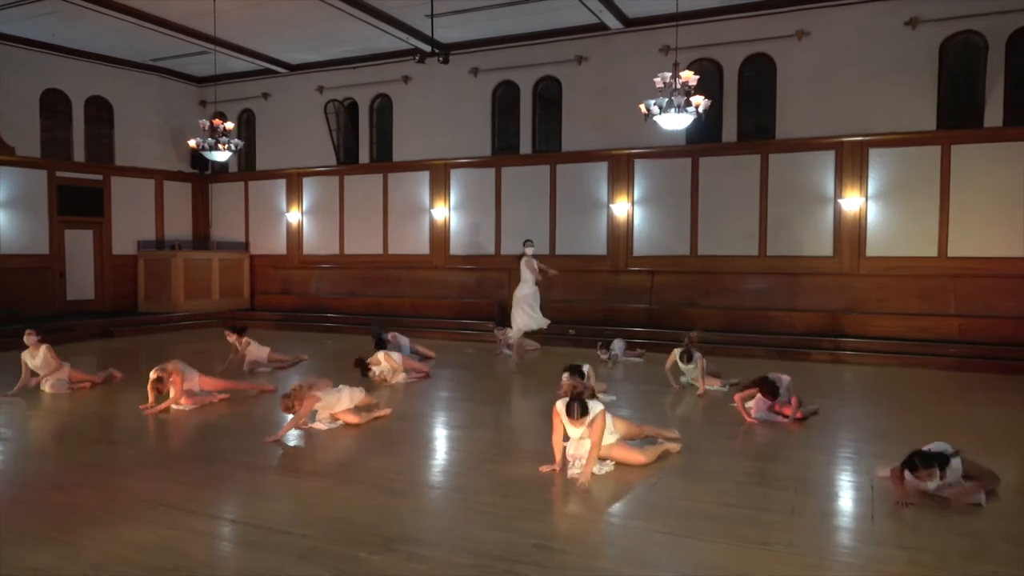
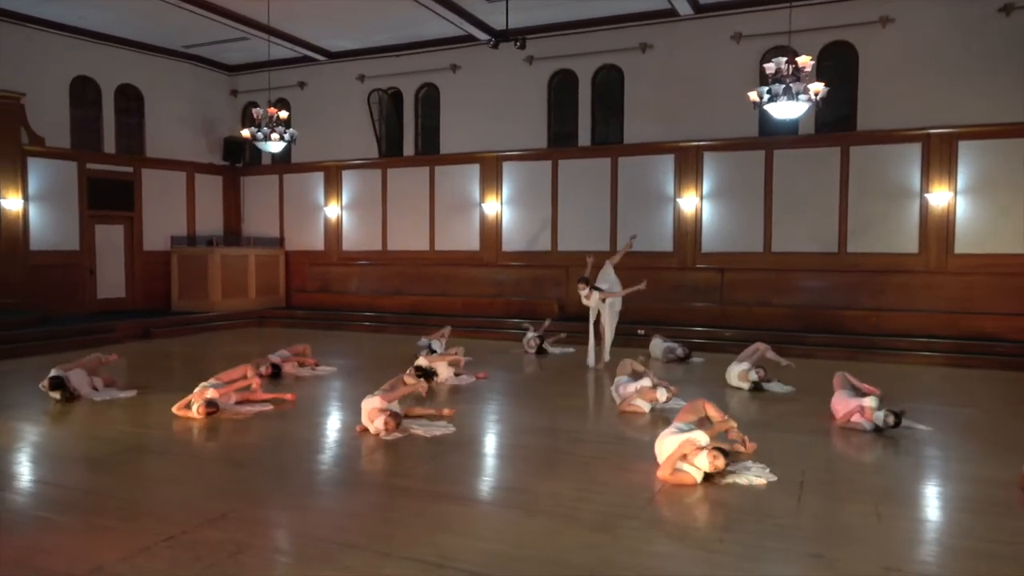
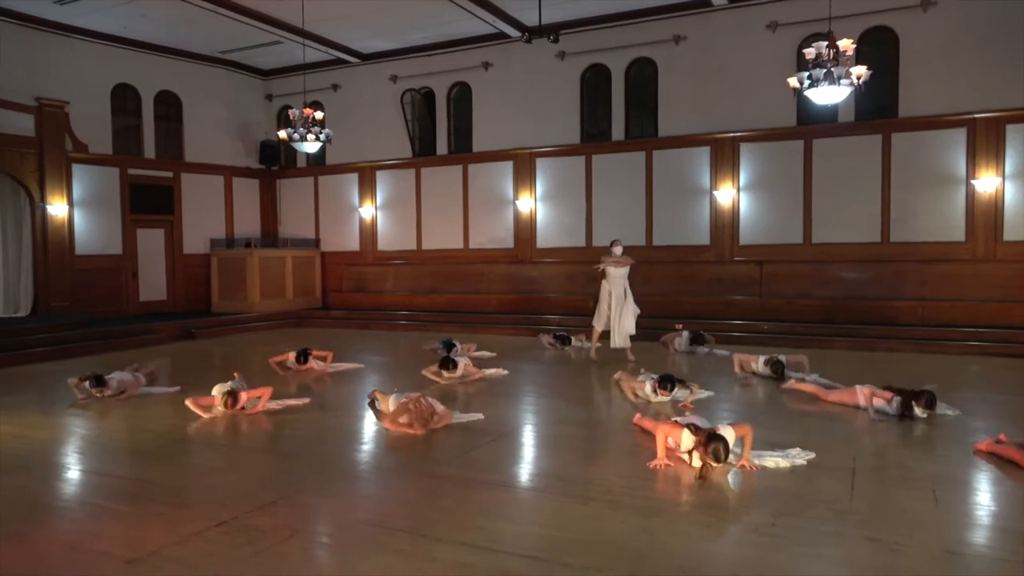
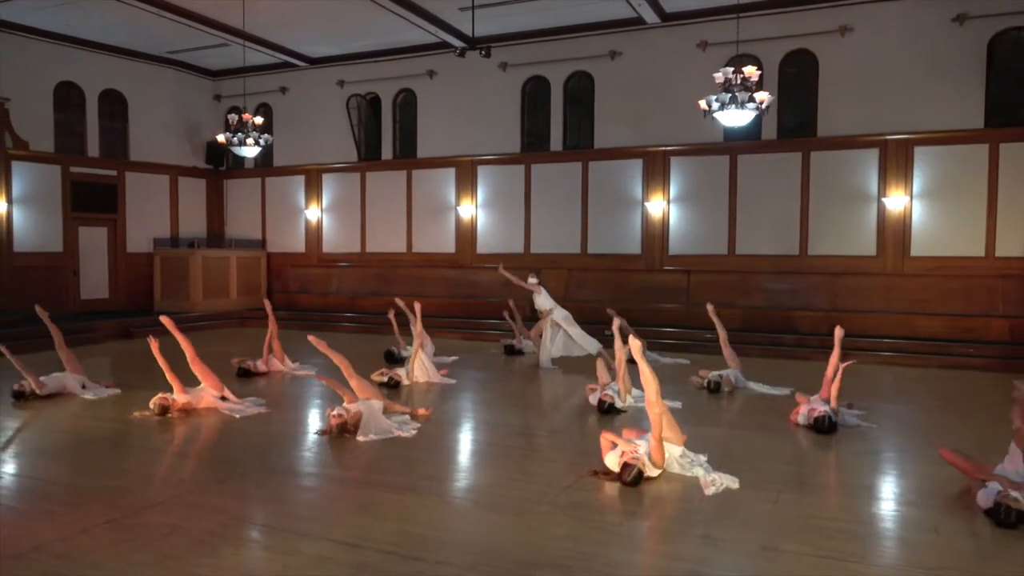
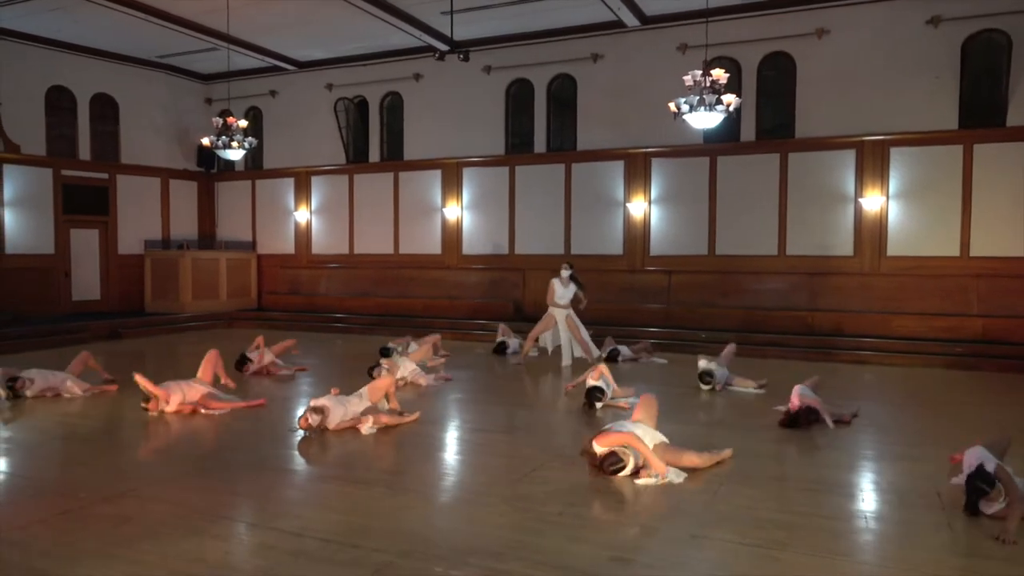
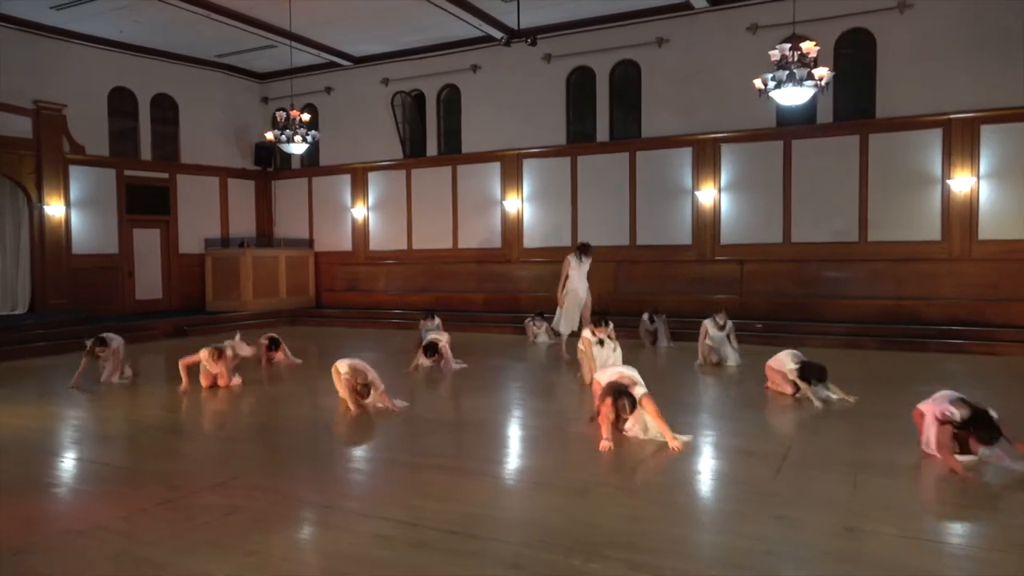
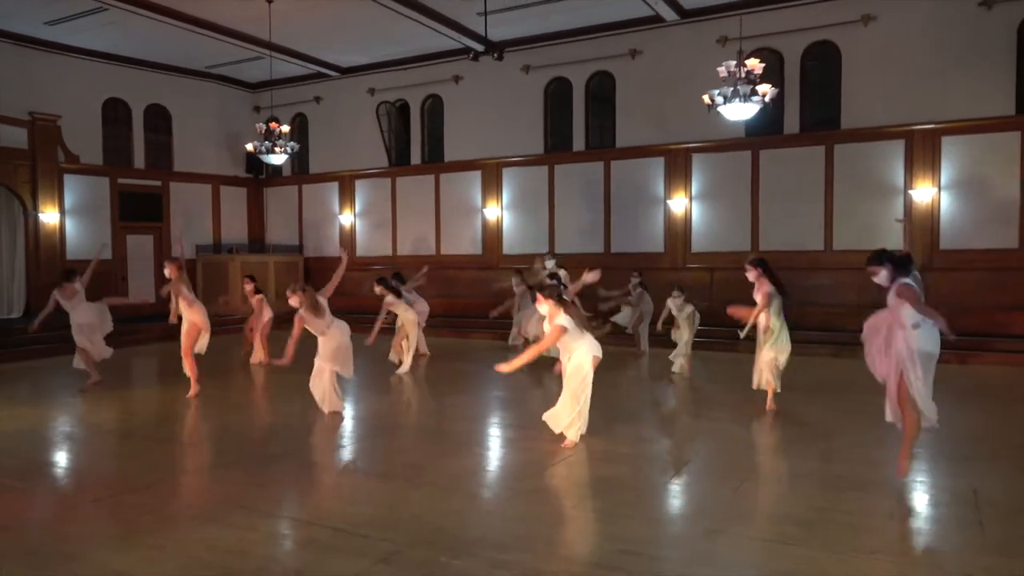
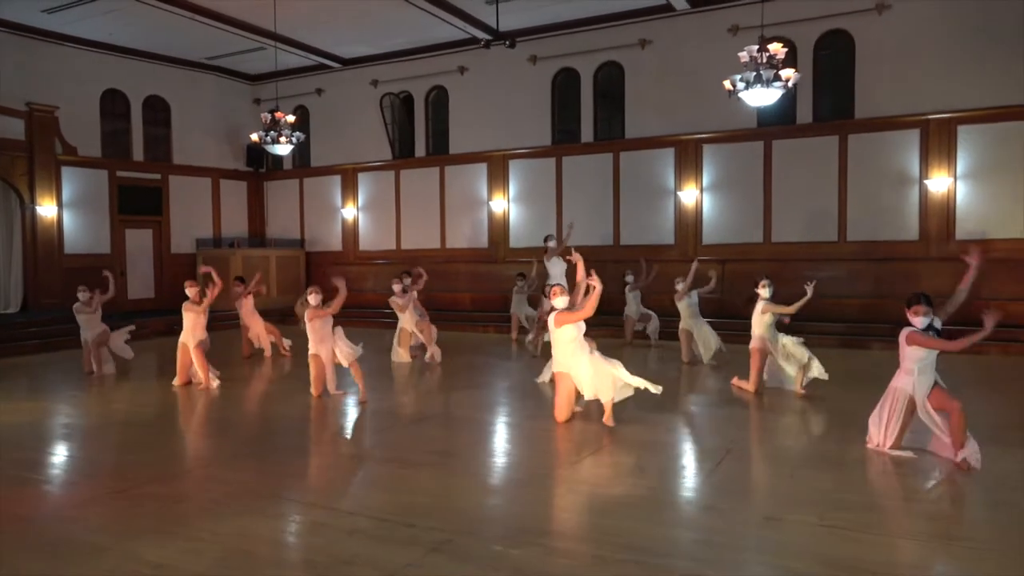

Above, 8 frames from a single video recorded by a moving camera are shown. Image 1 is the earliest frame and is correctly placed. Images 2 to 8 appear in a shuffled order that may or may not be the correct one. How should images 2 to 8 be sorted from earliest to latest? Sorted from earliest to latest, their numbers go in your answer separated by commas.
5, 4, 2, 3, 6, 8, 7
